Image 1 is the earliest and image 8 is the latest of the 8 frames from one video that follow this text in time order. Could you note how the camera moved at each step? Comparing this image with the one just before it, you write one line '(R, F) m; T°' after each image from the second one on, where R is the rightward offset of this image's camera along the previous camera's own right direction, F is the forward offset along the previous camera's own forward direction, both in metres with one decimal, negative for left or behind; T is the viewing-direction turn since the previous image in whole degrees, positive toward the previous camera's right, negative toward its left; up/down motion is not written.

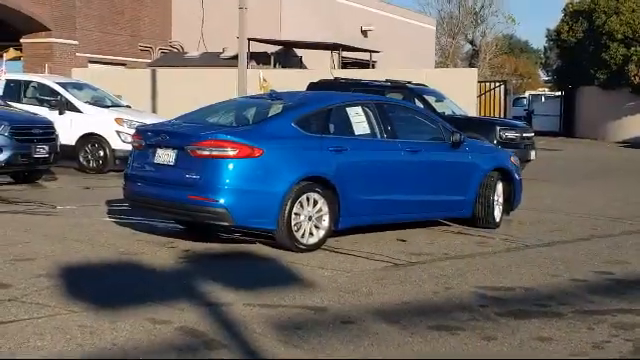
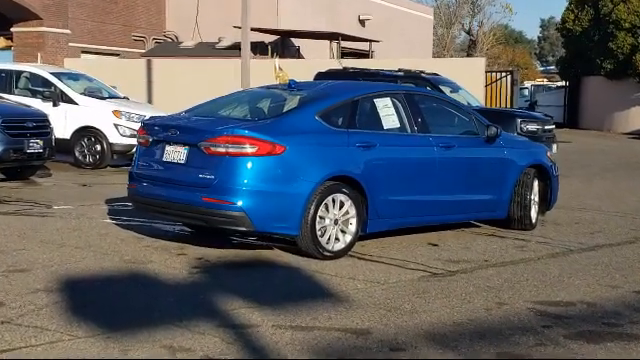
(-0.3, +1.0) m; 0°
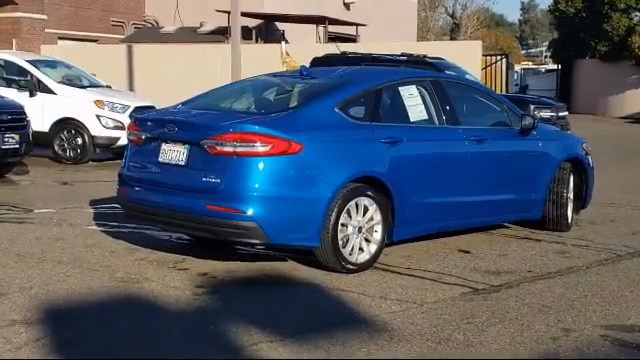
(-0.3, +1.1) m; +1°
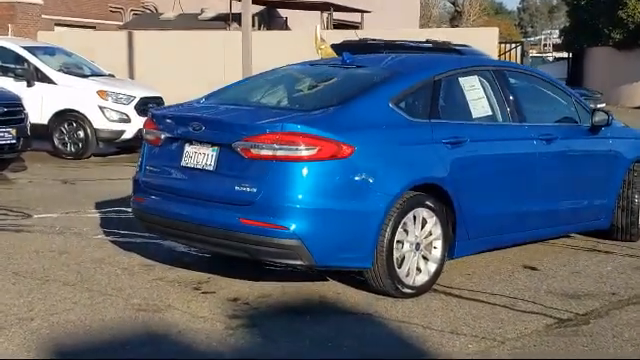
(-0.4, +1.1) m; 0°
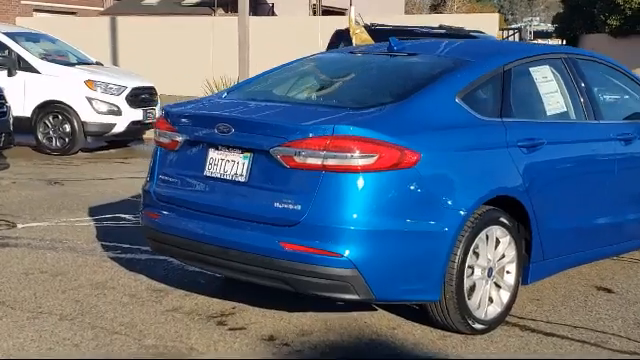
(-0.4, +1.1) m; +1°
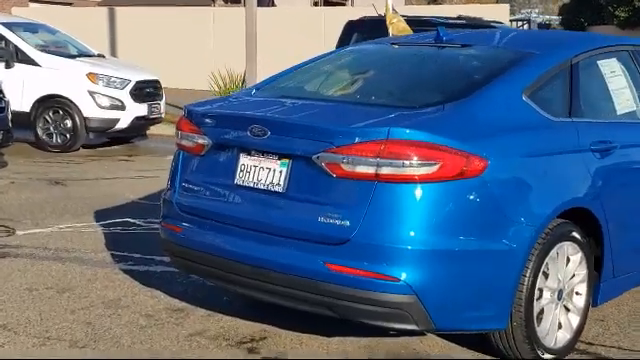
(-0.3, +0.6) m; 0°
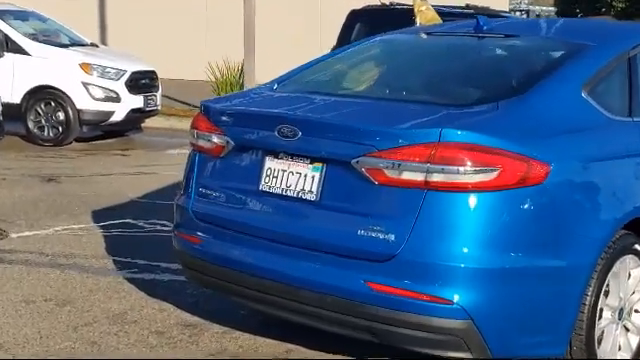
(-0.2, +0.5) m; +1°
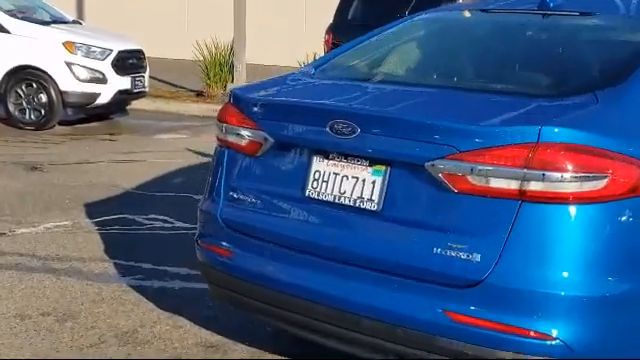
(-0.3, +0.6) m; +2°
